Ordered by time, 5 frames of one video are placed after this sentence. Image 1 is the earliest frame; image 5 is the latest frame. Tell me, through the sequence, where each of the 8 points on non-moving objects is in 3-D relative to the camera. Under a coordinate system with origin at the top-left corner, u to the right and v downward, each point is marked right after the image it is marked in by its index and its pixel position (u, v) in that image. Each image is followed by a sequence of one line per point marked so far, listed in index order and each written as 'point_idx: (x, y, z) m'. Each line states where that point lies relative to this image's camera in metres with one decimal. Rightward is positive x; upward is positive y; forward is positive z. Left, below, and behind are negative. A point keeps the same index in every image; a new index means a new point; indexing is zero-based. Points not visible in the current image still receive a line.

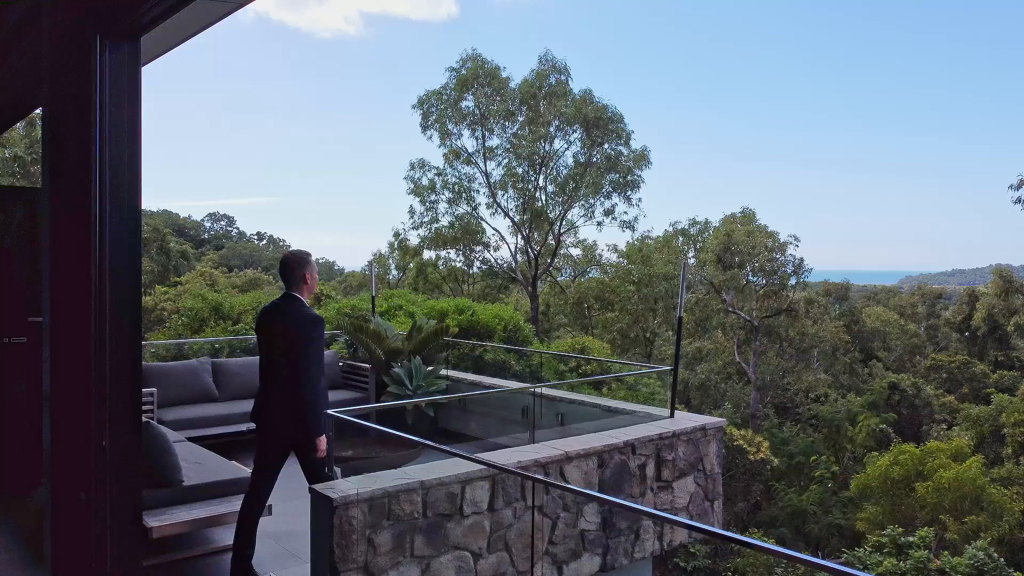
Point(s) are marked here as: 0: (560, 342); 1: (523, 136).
0: (+0.8, -0.9, +10.5) m
1: (+0.4, +3.6, +15.8) m
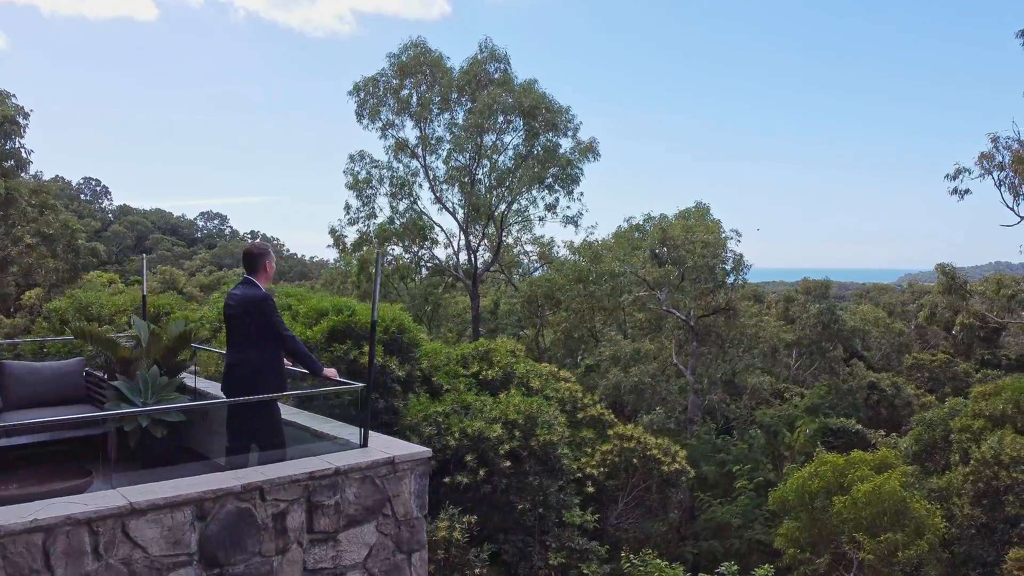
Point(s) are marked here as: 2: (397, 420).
0: (-0.7, -0.8, +9.8) m
1: (-1.1, +3.7, +15.1) m
2: (-1.4, -1.6, +7.9) m
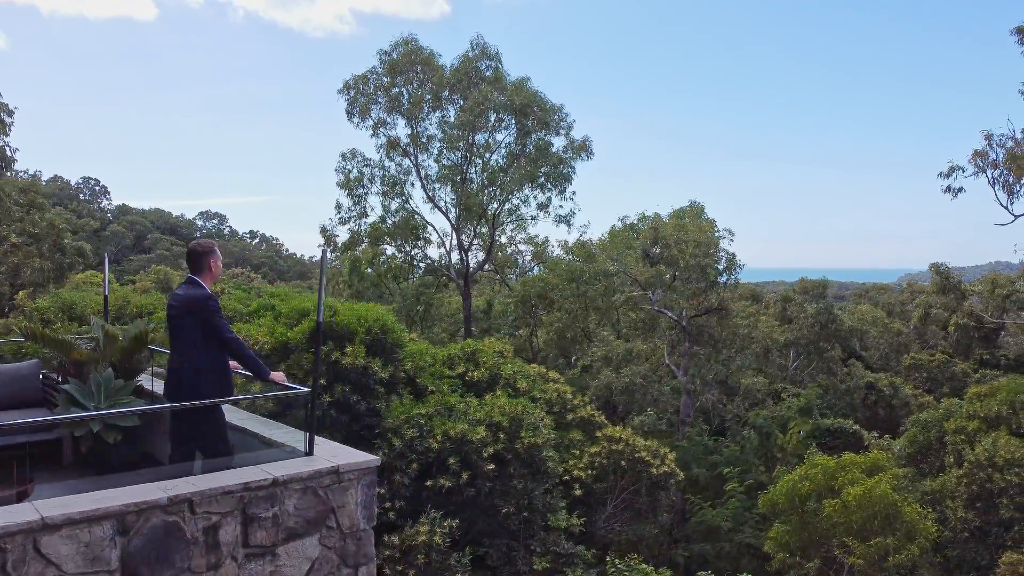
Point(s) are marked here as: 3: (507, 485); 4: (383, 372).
0: (-0.9, -0.8, +9.7) m
1: (-1.3, +3.7, +15.0) m
2: (-1.5, -1.6, +7.7) m
3: (-0.1, -2.3, +7.7) m
4: (-1.5, -1.0, +7.8) m
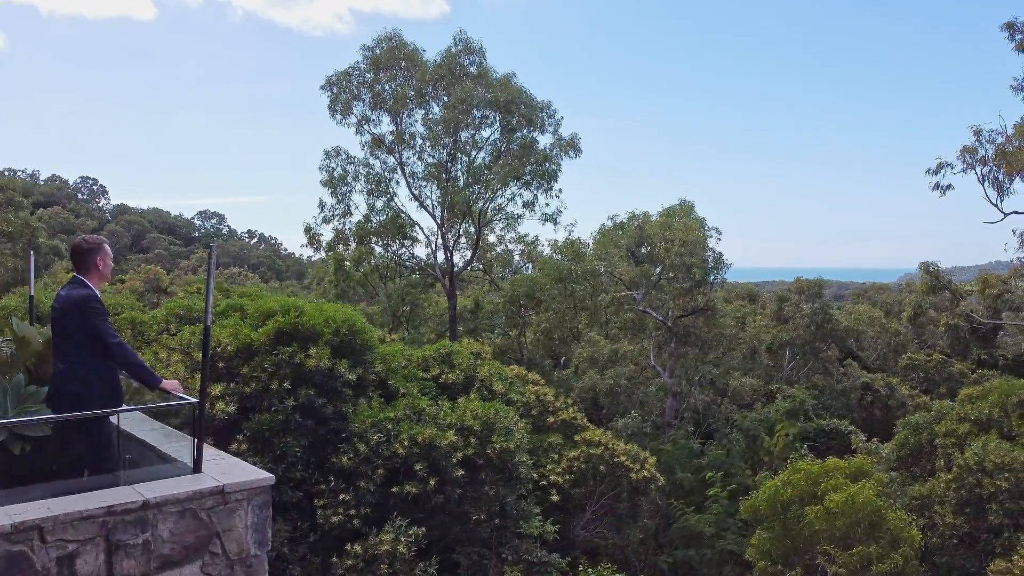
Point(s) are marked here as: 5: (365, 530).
0: (-1.2, -0.8, +9.4) m
1: (-1.6, +3.7, +14.7) m
2: (-1.9, -1.6, +7.5) m
3: (-0.4, -2.3, +7.5) m
4: (-1.8, -1.0, +7.6) m
5: (-1.5, -2.5, +7.0) m
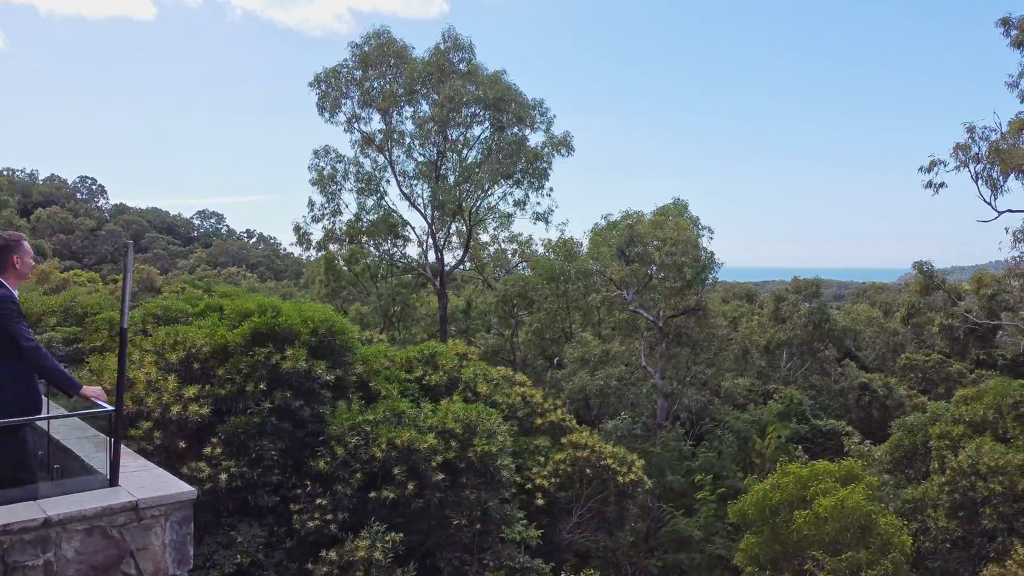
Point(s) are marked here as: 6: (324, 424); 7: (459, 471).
0: (-1.4, -0.8, +9.3) m
1: (-1.8, +3.7, +14.5) m
2: (-2.1, -1.5, +7.3) m
3: (-0.6, -2.3, +7.3) m
4: (-2.0, -1.0, +7.4) m
5: (-1.7, -2.5, +6.8) m
6: (-2.1, -1.5, +7.3) m
7: (-0.6, -2.0, +7.4) m
